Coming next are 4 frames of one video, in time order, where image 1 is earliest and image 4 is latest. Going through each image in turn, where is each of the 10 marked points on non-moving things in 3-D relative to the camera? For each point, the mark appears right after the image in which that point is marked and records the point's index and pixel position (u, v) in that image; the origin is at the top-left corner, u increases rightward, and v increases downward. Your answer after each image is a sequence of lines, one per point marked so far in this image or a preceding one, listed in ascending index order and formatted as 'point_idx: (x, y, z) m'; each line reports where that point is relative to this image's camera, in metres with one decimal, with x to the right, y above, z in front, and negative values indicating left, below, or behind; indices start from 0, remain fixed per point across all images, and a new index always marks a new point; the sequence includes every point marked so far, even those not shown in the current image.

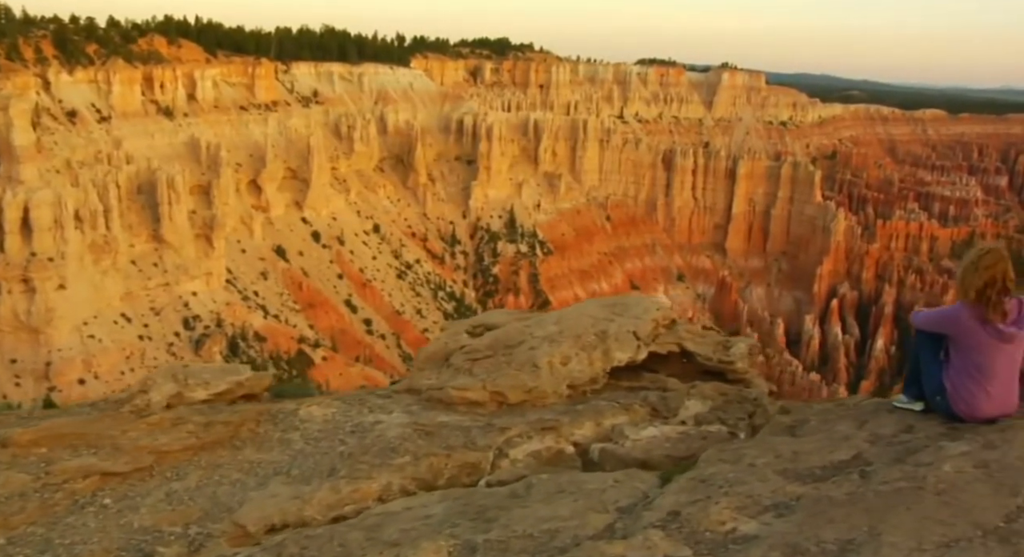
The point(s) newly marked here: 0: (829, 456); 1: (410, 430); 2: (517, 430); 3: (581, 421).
0: (+2.1, -1.2, +5.1) m
1: (-0.9, -1.3, +6.5) m
2: (0.0, -1.3, +6.6) m
3: (+0.6, -1.3, +6.8) m
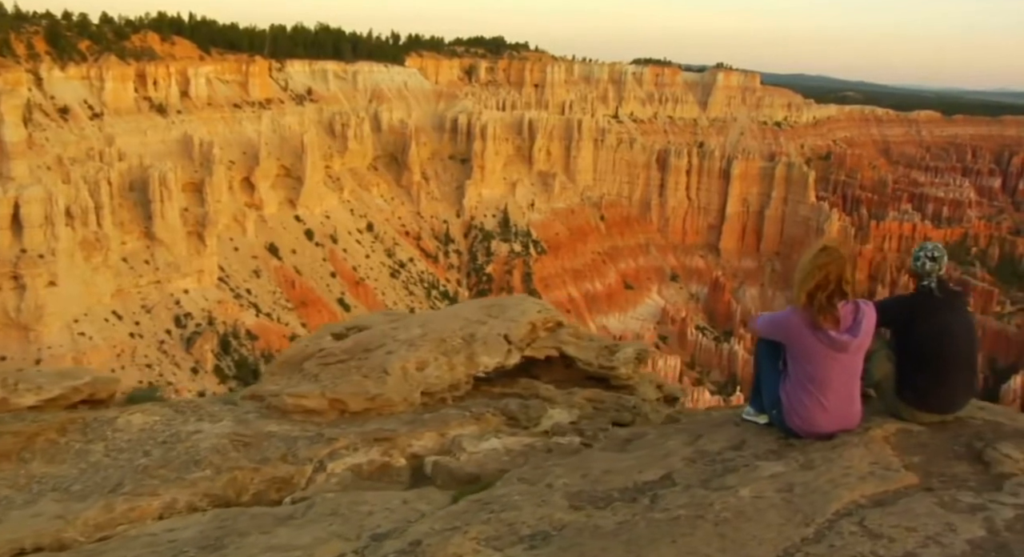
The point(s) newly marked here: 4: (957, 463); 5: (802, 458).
0: (+0.7, -1.2, +4.6) m
1: (-2.2, -1.3, +6.0) m
2: (-1.3, -1.3, +6.1) m
3: (-0.7, -1.3, +6.3) m
4: (+2.7, -1.1, +4.7) m
5: (+1.7, -1.1, +4.5) m
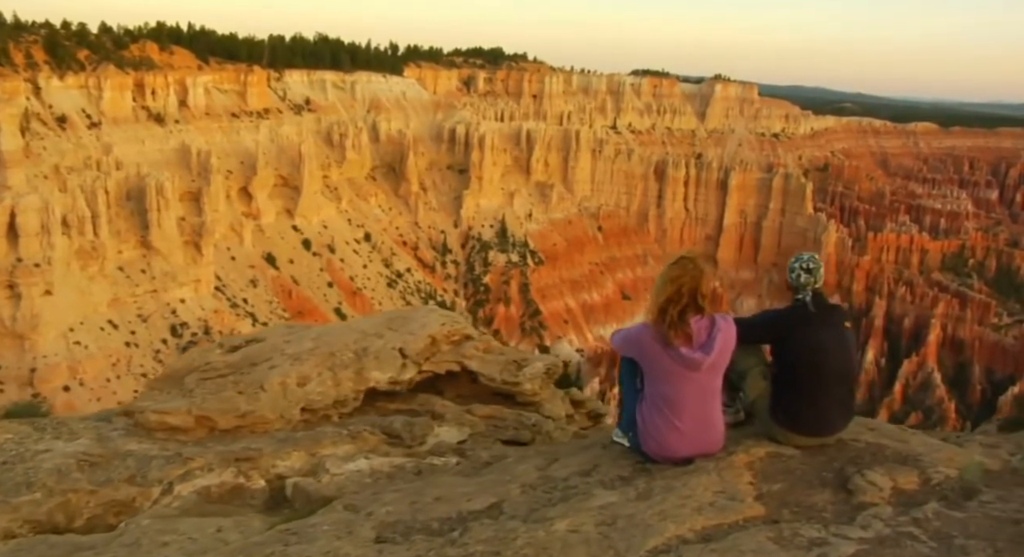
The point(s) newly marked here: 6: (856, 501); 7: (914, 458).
0: (-0.3, -1.2, +4.2) m
1: (-3.2, -1.3, +5.6) m
2: (-2.3, -1.4, +5.7) m
3: (-1.7, -1.3, +6.0) m
4: (+1.7, -1.2, +4.3) m
5: (+0.7, -1.1, +4.2) m
6: (+1.9, -1.2, +4.2) m
7: (+2.6, -1.2, +4.9) m
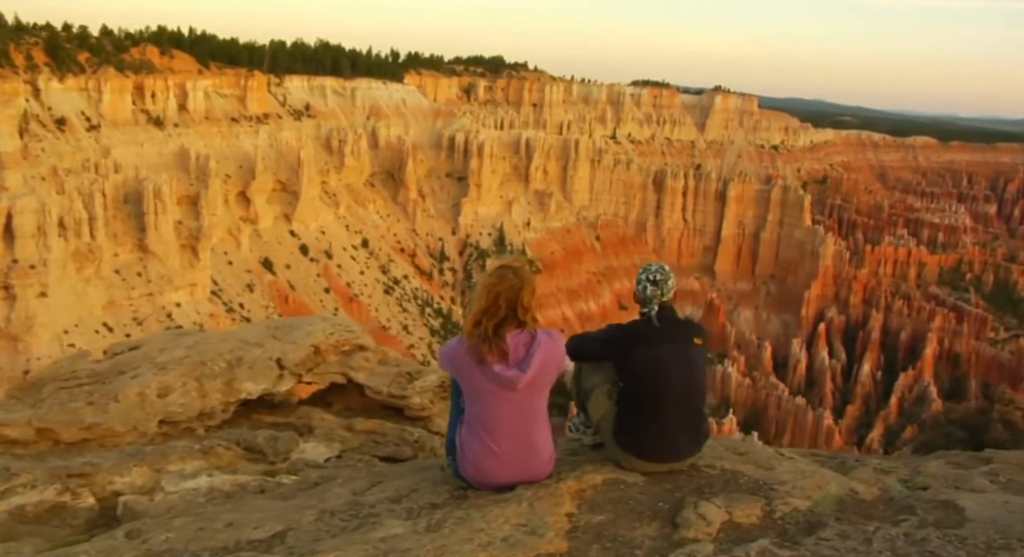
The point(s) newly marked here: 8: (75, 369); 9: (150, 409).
0: (-1.3, -1.3, +3.8) m
1: (-4.3, -1.3, +5.3) m
2: (-3.4, -1.4, +5.3) m
3: (-2.8, -1.4, +5.6) m
4: (+0.7, -1.3, +4.0) m
5: (-0.3, -1.2, +3.8) m
6: (+0.8, -1.3, +3.8) m
7: (+1.5, -1.2, +4.5) m
8: (-3.9, -0.8, +6.9) m
9: (-2.9, -1.1, +6.2) m
